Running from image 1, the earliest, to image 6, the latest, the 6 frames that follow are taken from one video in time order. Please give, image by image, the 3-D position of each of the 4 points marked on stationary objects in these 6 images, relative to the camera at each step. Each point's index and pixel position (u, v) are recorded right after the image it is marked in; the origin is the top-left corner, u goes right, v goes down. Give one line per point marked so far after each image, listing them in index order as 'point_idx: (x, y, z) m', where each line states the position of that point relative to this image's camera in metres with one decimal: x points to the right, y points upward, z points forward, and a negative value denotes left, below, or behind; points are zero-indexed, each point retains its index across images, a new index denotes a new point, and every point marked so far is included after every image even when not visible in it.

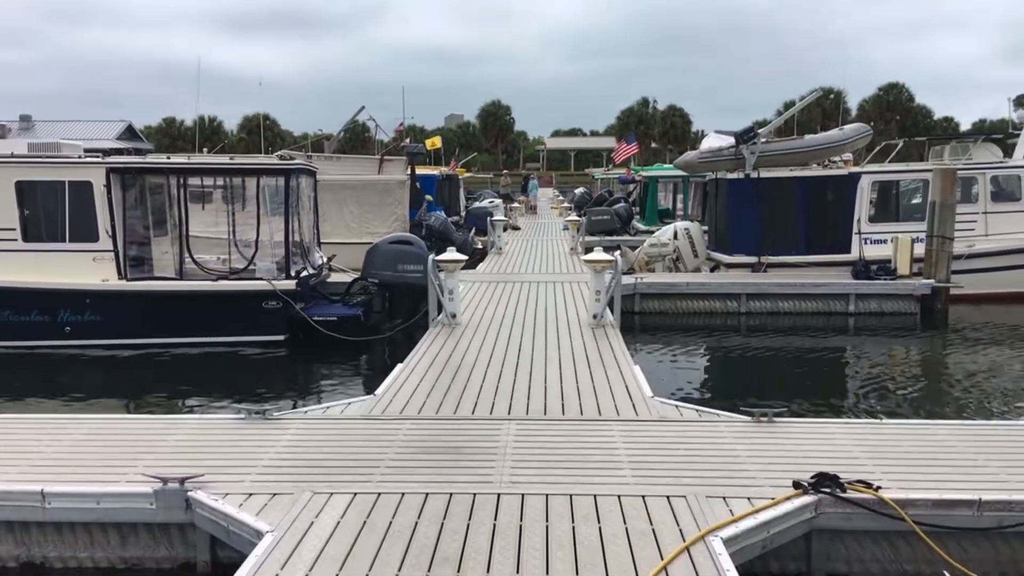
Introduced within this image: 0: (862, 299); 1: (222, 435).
0: (+5.6, -0.2, +12.5) m
1: (-1.9, -1.0, +5.1) m
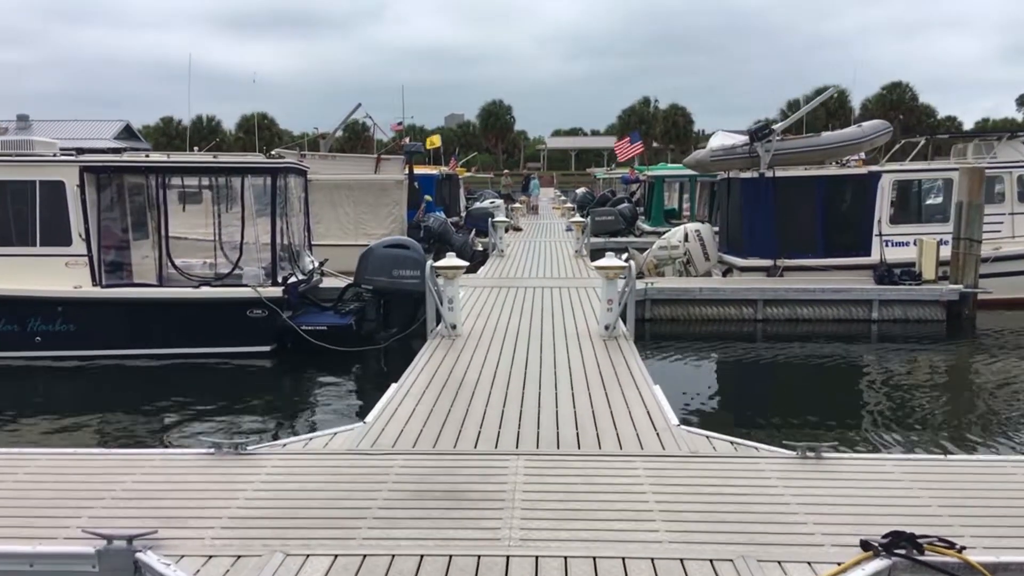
0: (+5.6, -0.3, +11.9) m
1: (-1.8, -1.0, +4.5) m
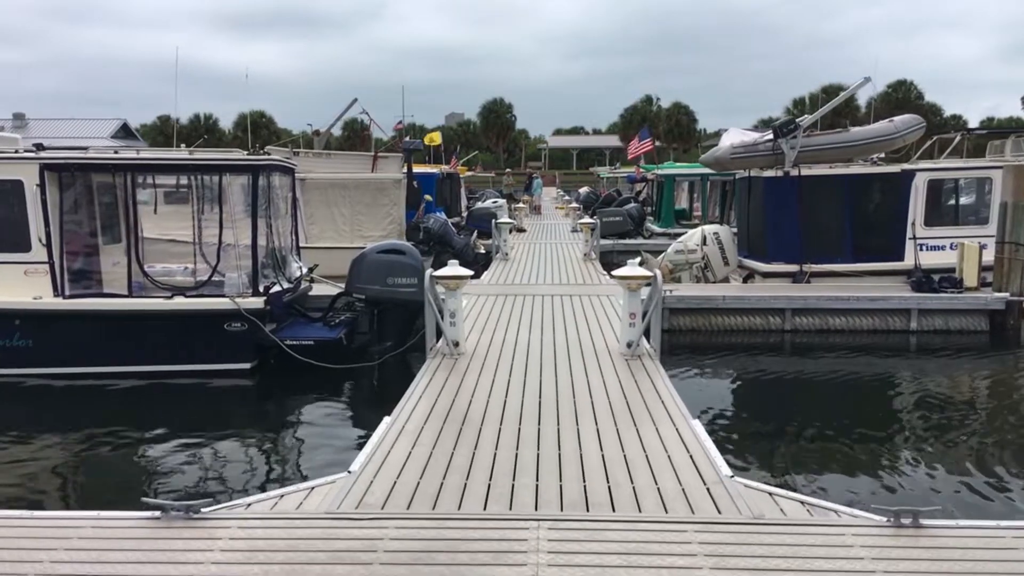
0: (+5.7, -0.4, +10.9) m
1: (-1.7, -1.2, +3.5) m
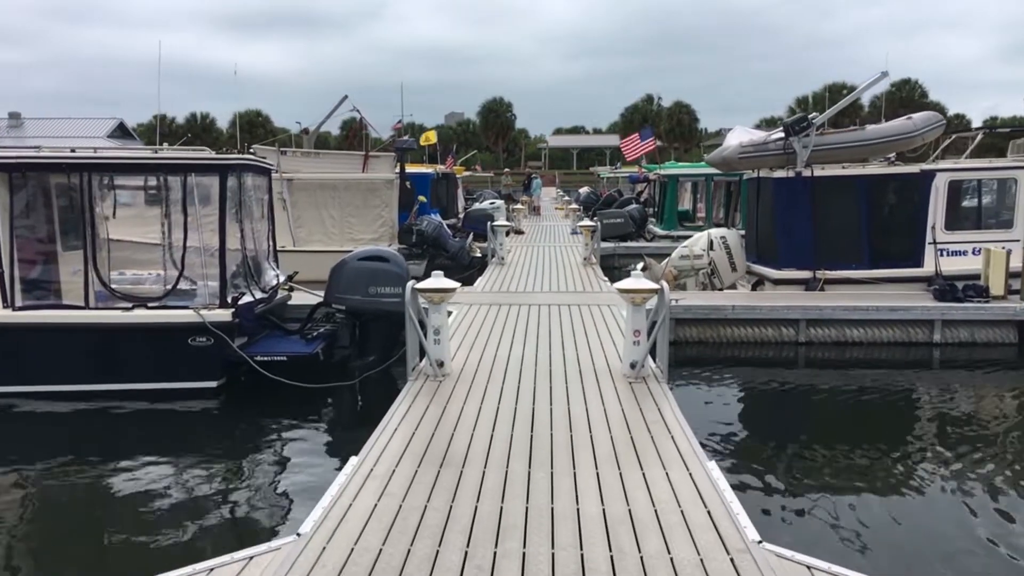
0: (+5.6, -0.5, +10.2) m
1: (-1.8, -1.3, +2.8) m
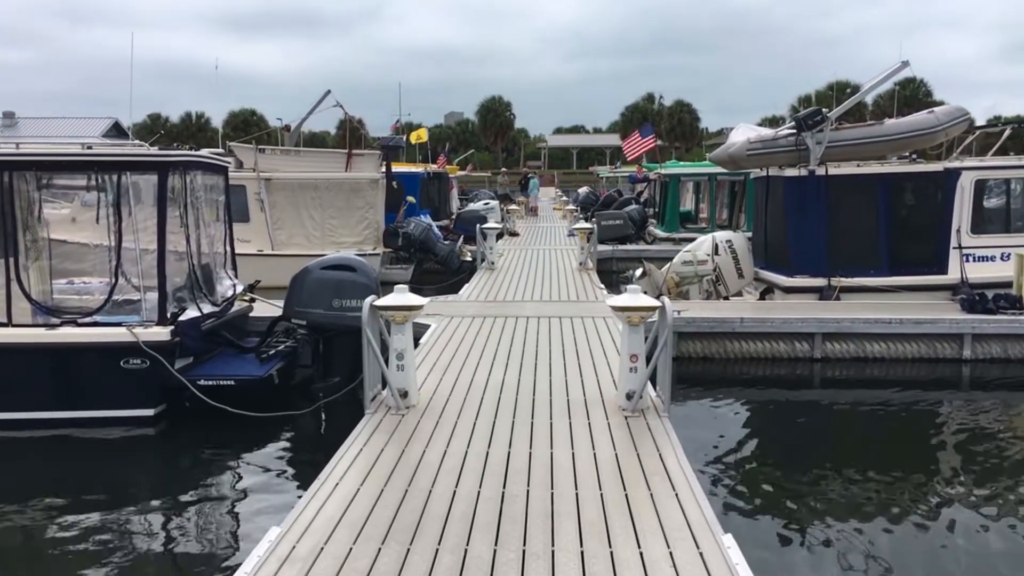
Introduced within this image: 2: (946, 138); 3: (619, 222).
0: (+5.5, -0.6, +9.3) m
1: (-2.0, -1.4, +1.9) m
2: (+6.1, +2.1, +11.1) m
3: (+2.5, +1.6, +18.8) m
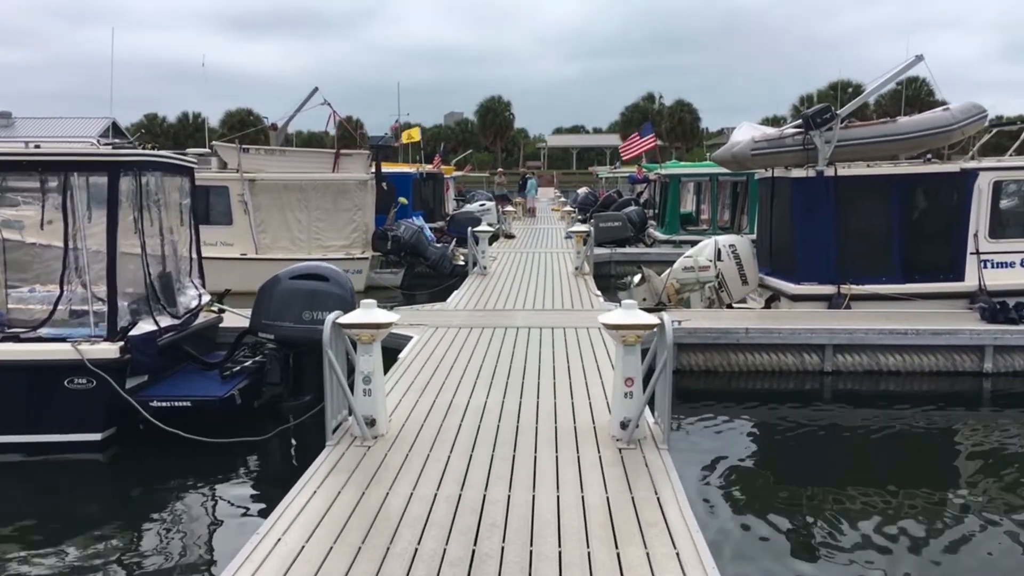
0: (+5.3, -0.7, +8.7) m
1: (-2.1, -1.5, +1.3) m
2: (+6.0, +2.0, +10.5) m
3: (+2.4, +1.5, +18.2) m
